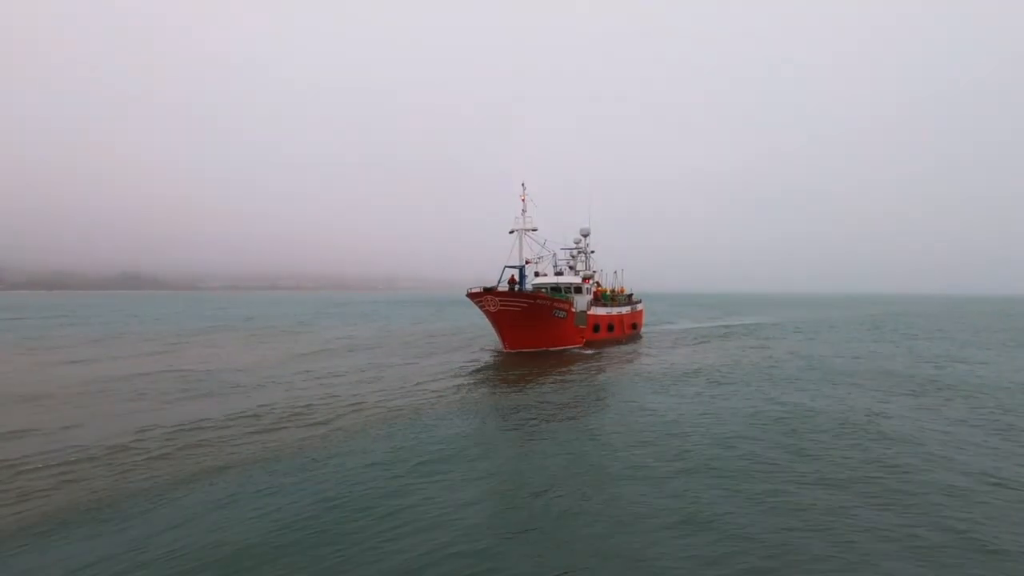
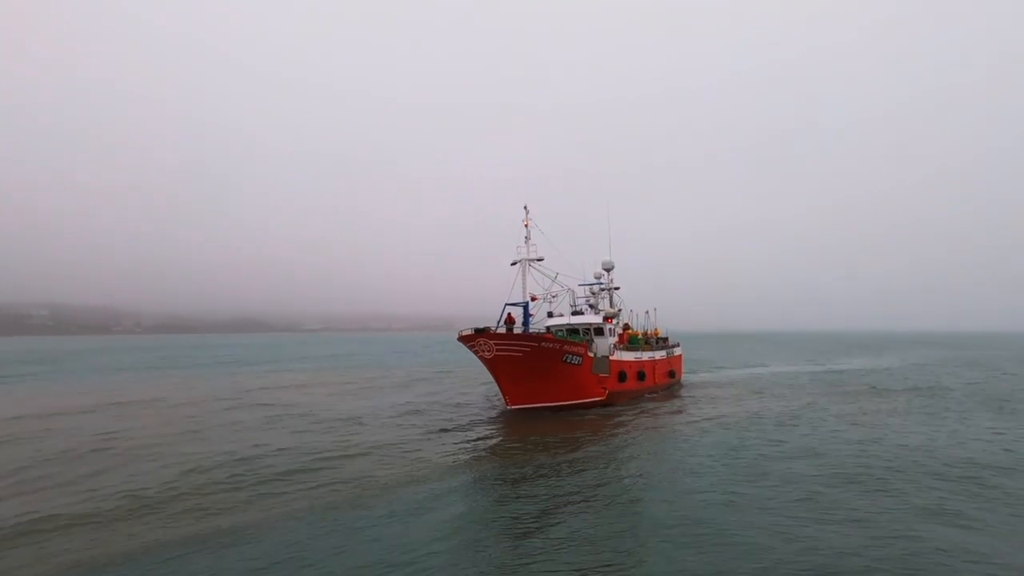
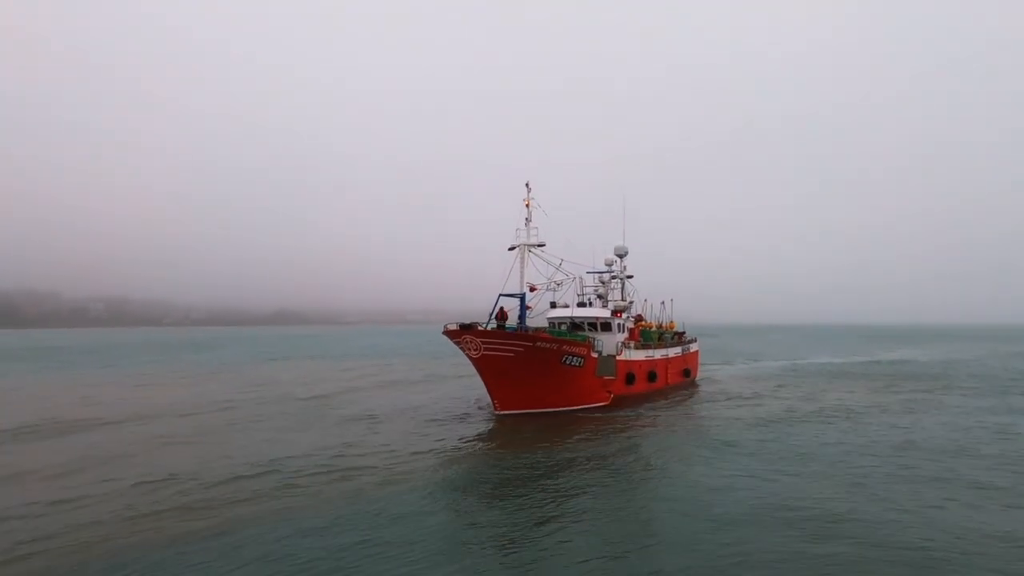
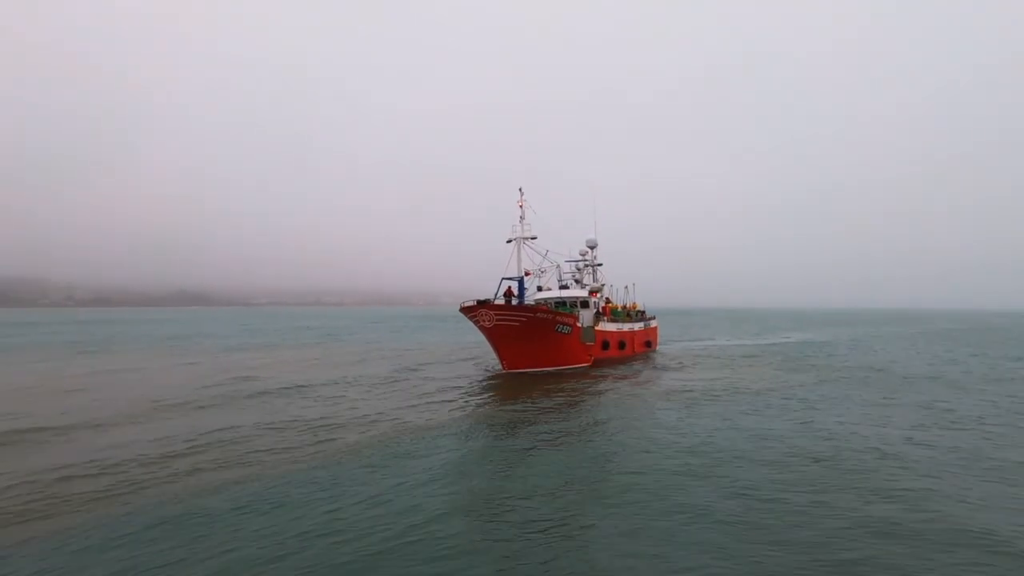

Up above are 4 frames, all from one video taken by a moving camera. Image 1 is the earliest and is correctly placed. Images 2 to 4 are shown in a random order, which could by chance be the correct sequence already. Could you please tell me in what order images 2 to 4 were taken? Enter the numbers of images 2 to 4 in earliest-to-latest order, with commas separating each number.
4, 2, 3
